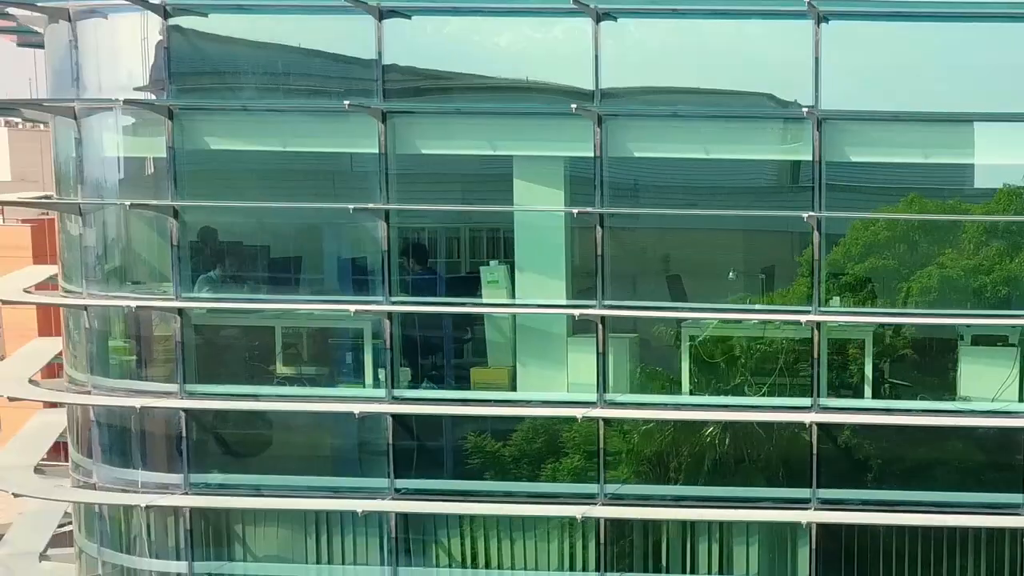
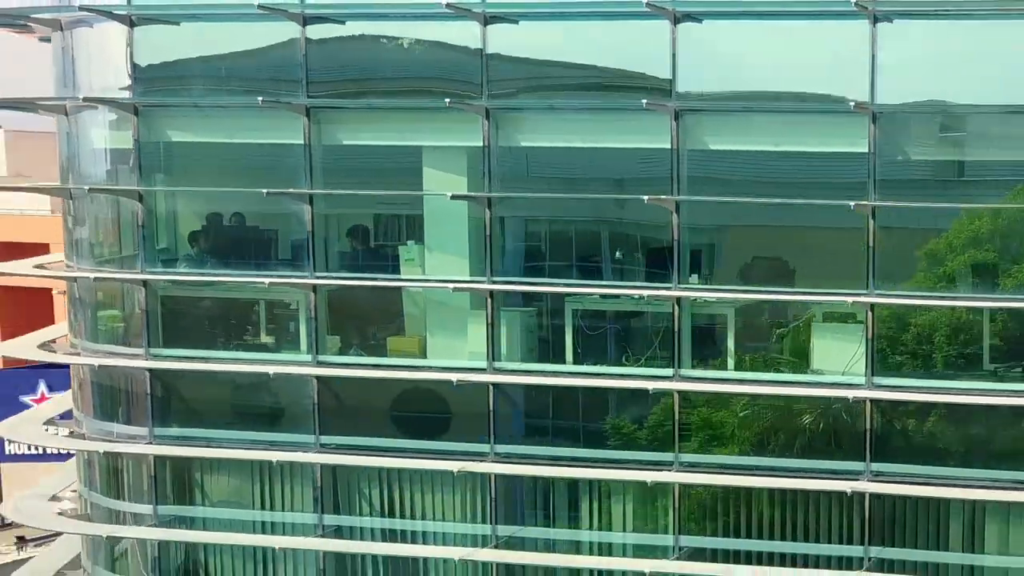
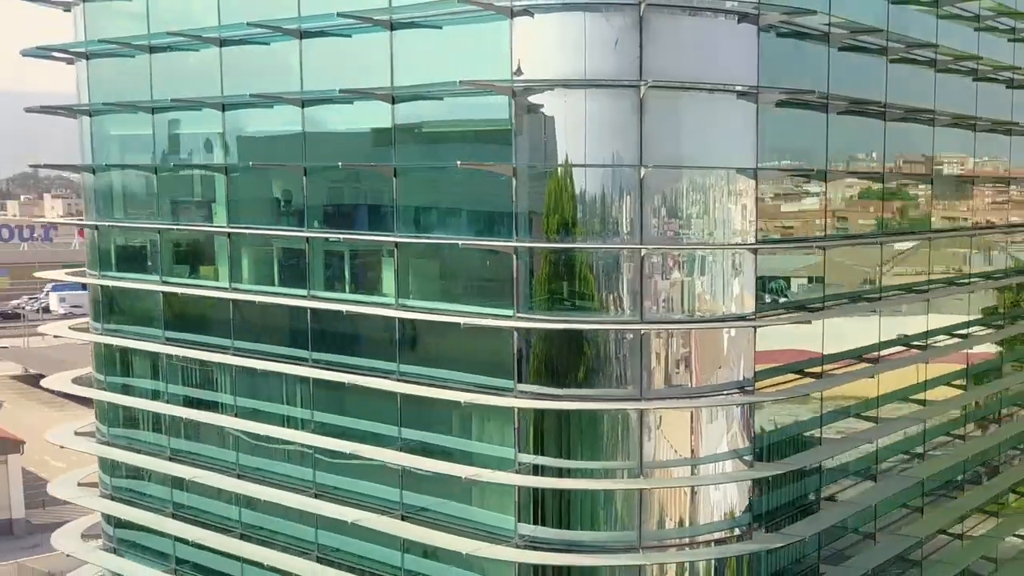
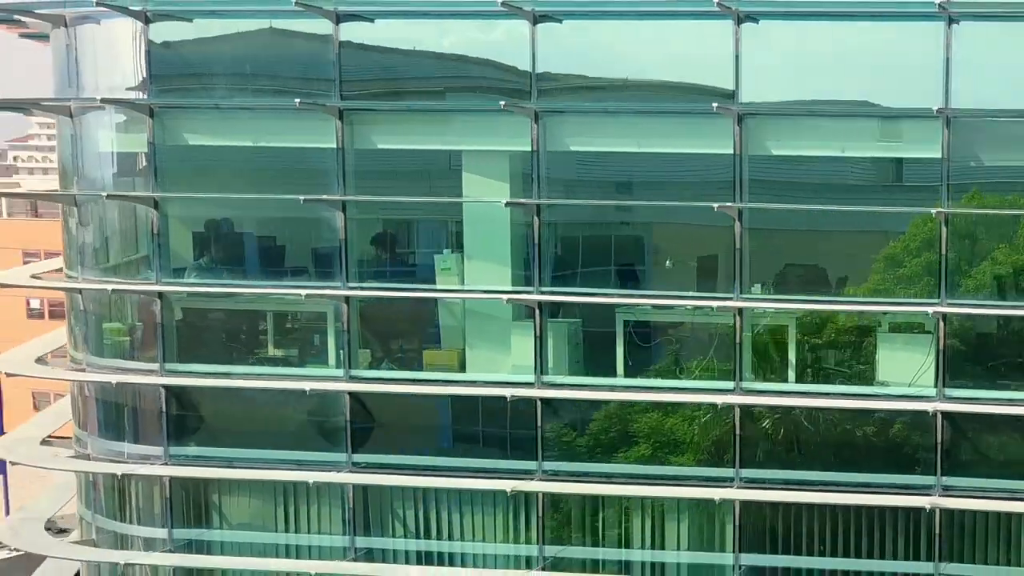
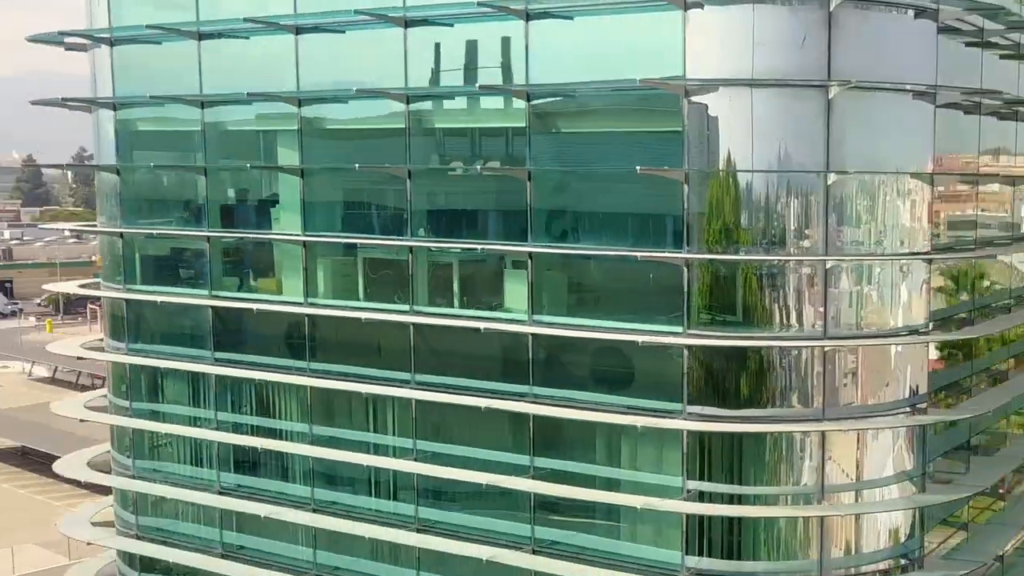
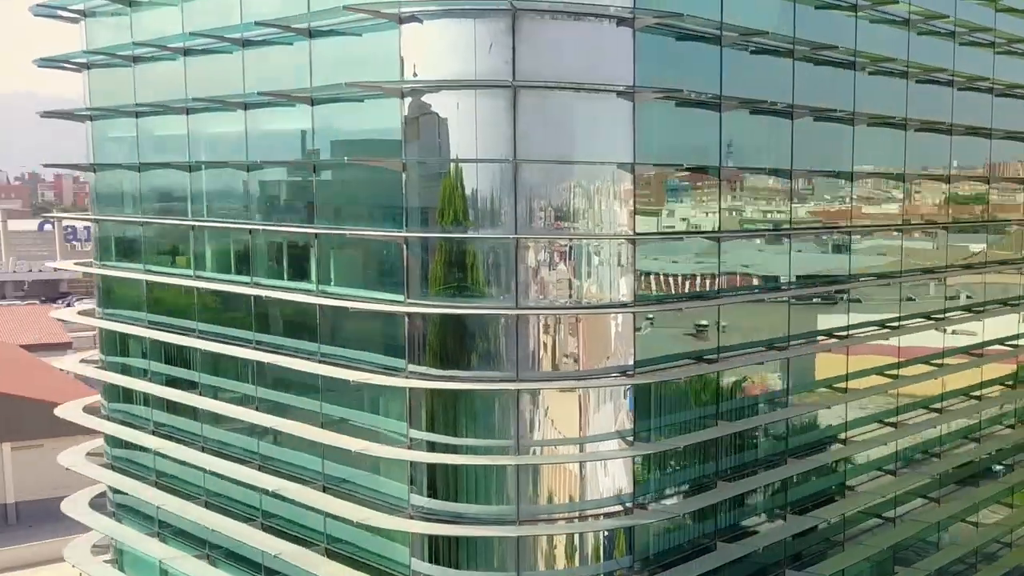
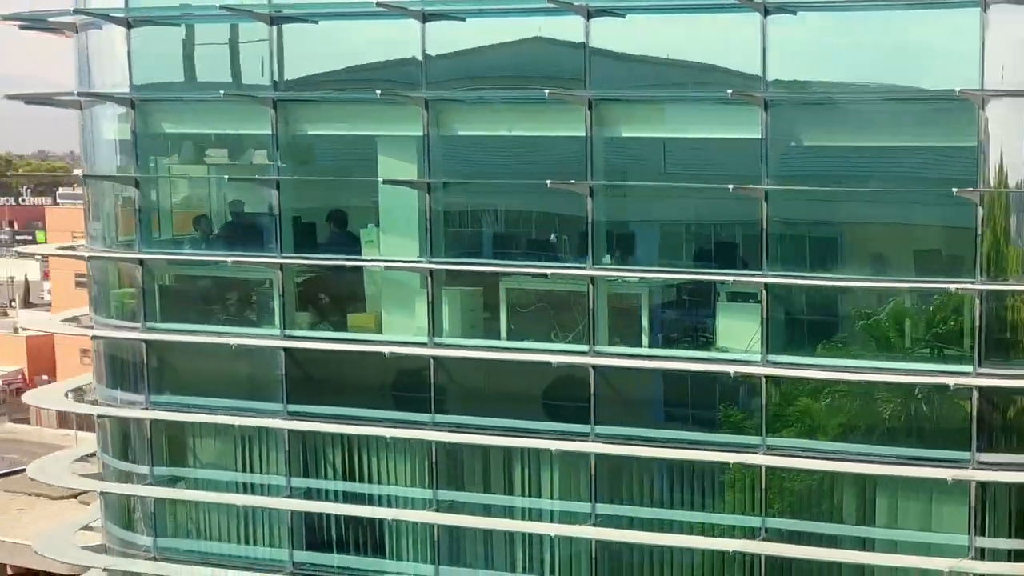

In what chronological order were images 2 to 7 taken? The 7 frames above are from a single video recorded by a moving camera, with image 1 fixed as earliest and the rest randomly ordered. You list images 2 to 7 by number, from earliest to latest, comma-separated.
4, 2, 7, 5, 3, 6
